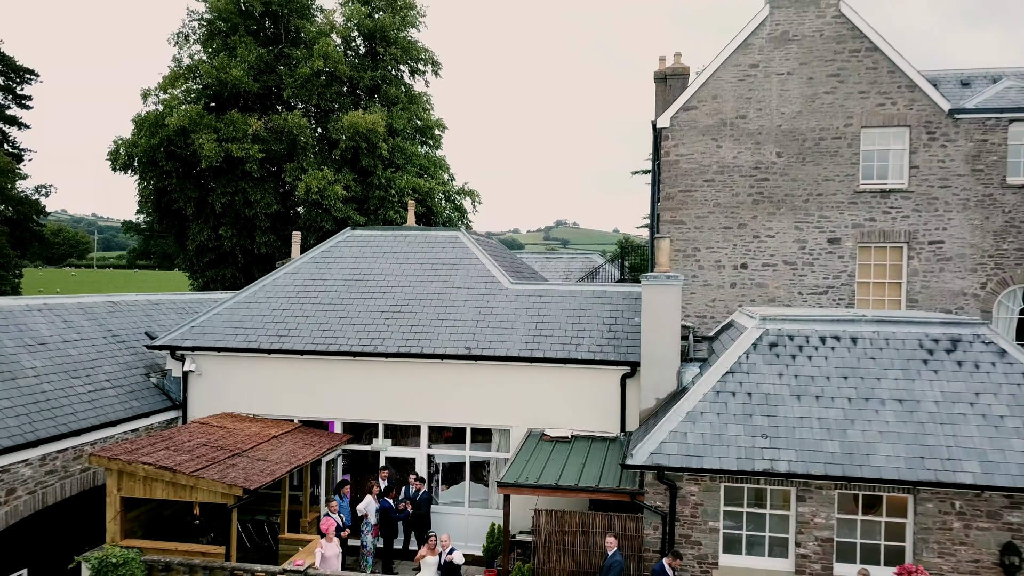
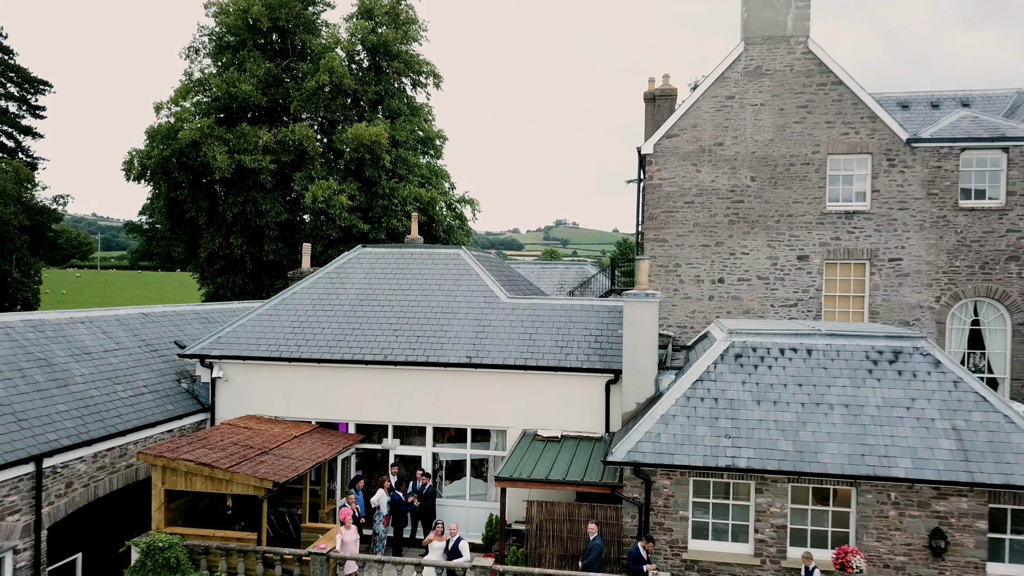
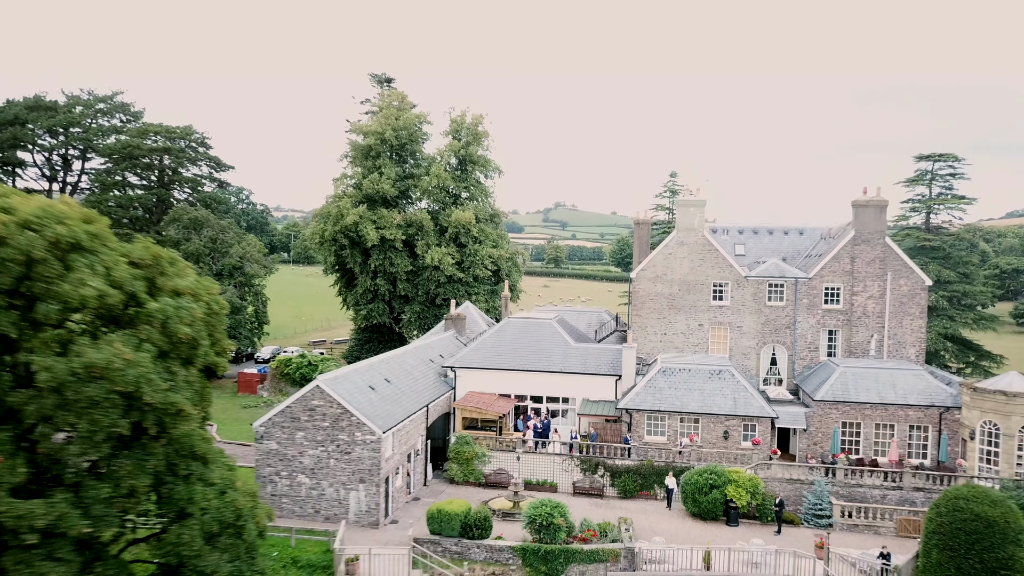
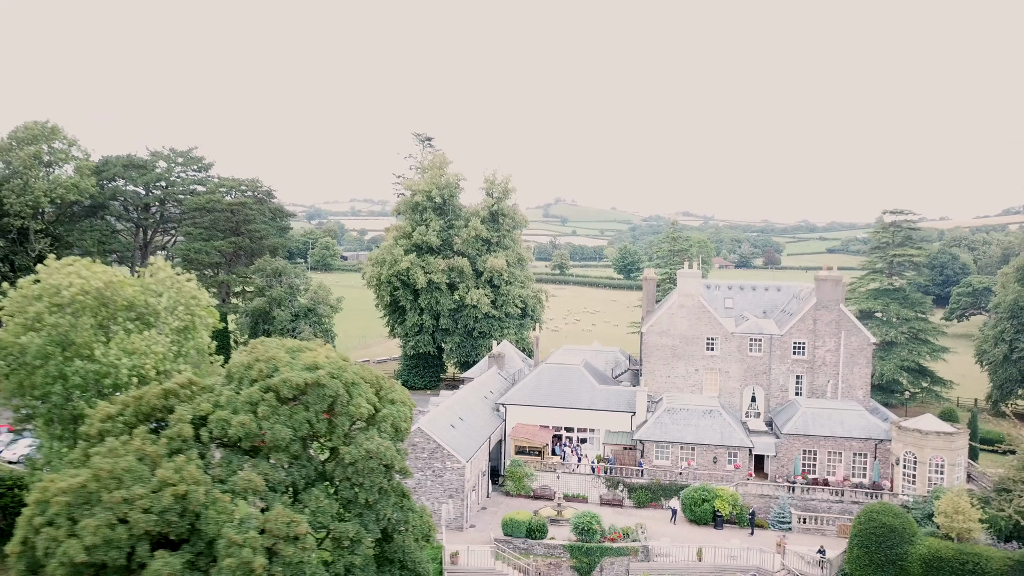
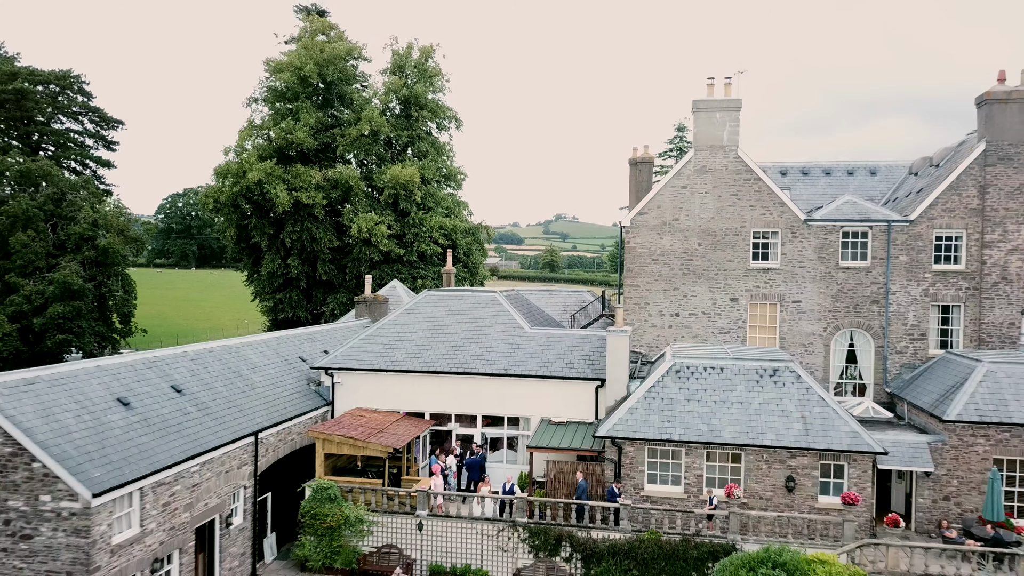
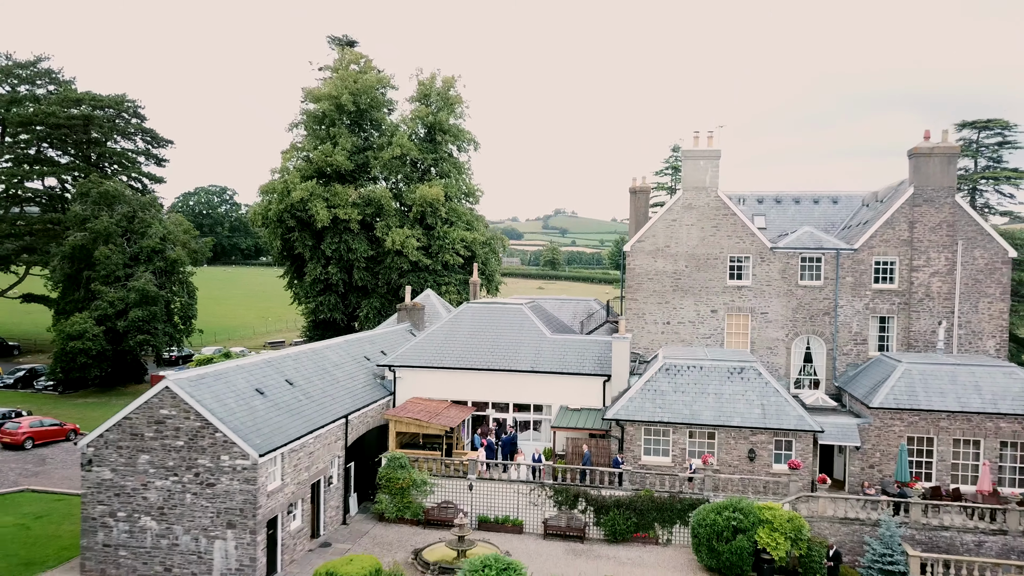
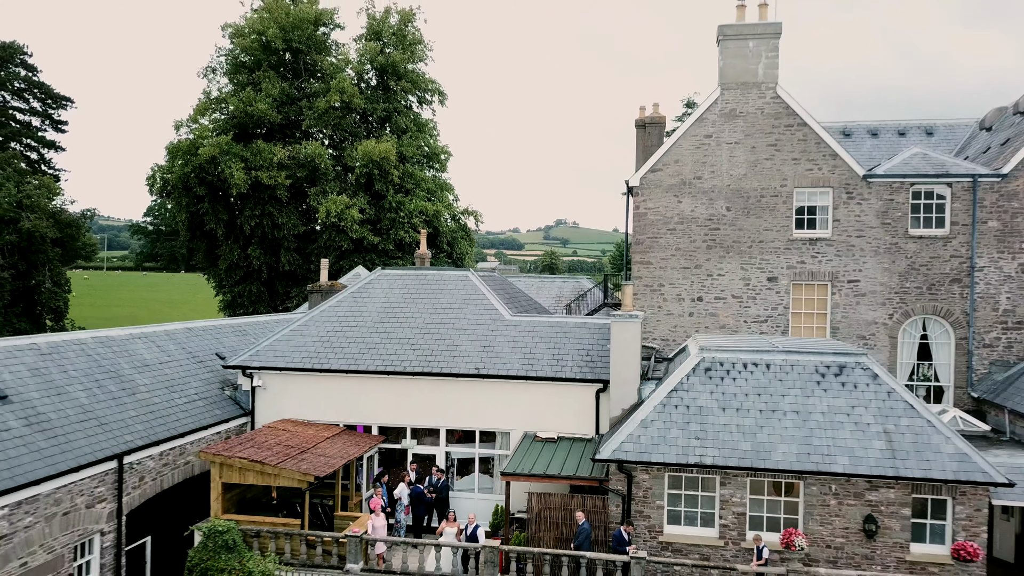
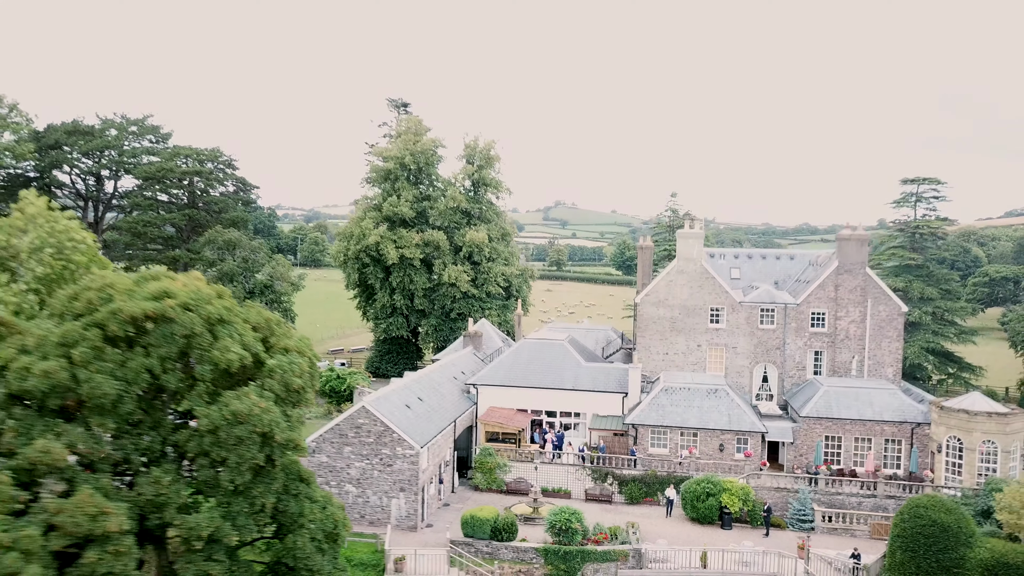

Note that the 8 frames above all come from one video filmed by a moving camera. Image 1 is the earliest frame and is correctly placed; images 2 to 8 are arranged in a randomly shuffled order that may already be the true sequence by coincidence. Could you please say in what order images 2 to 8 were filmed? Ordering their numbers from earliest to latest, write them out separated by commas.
2, 7, 5, 6, 3, 8, 4
